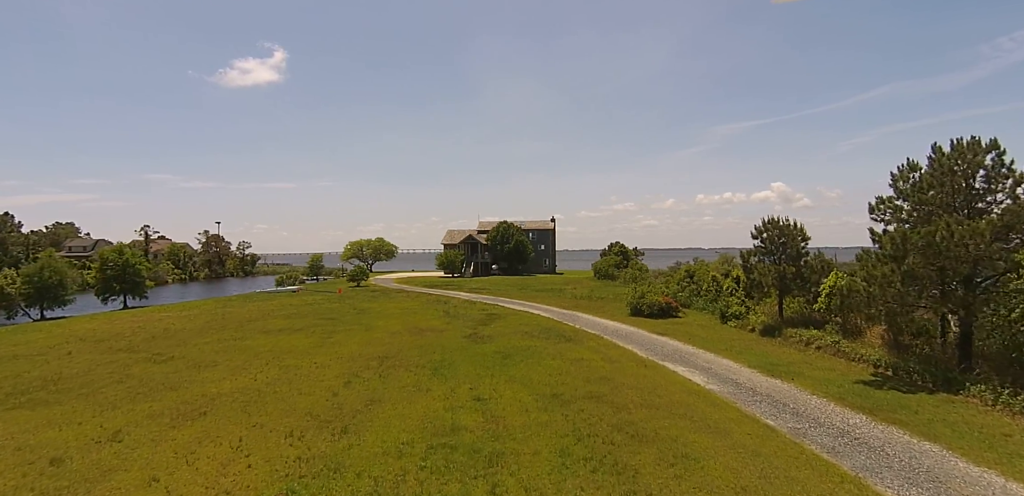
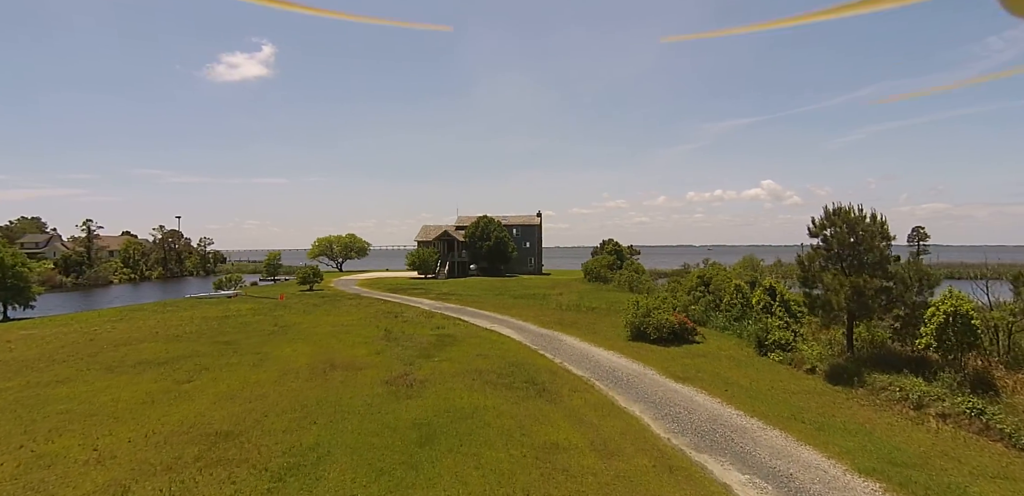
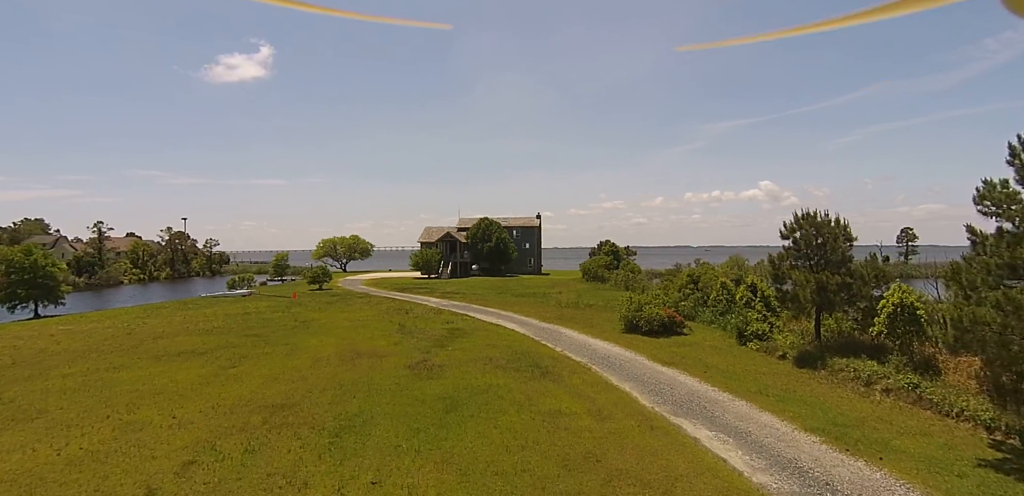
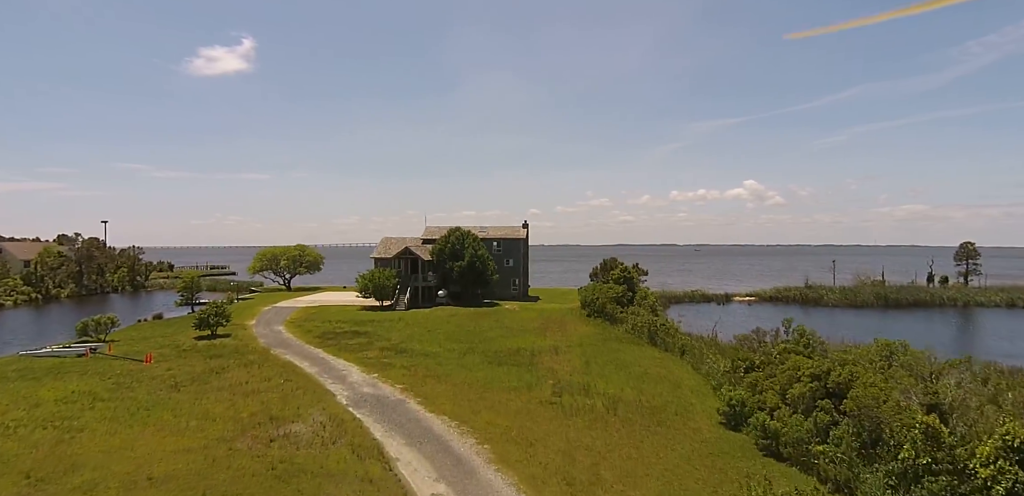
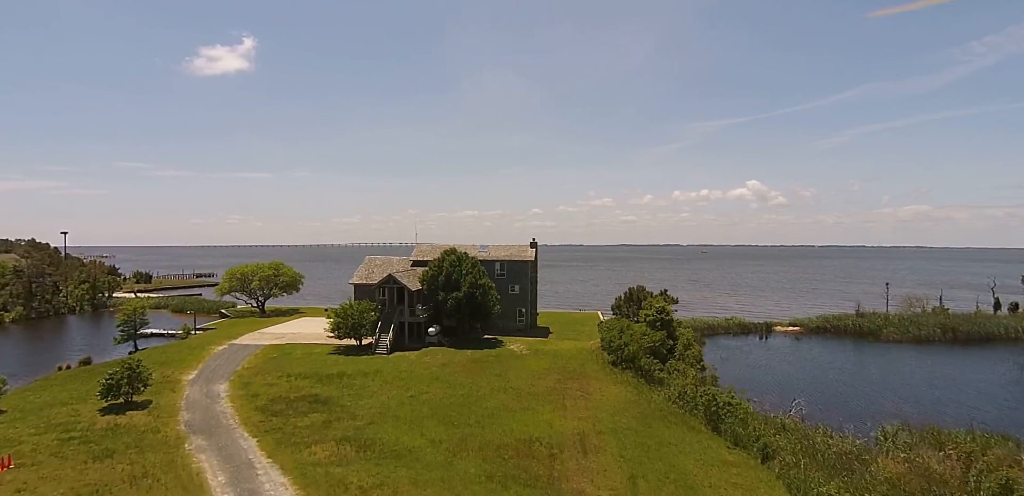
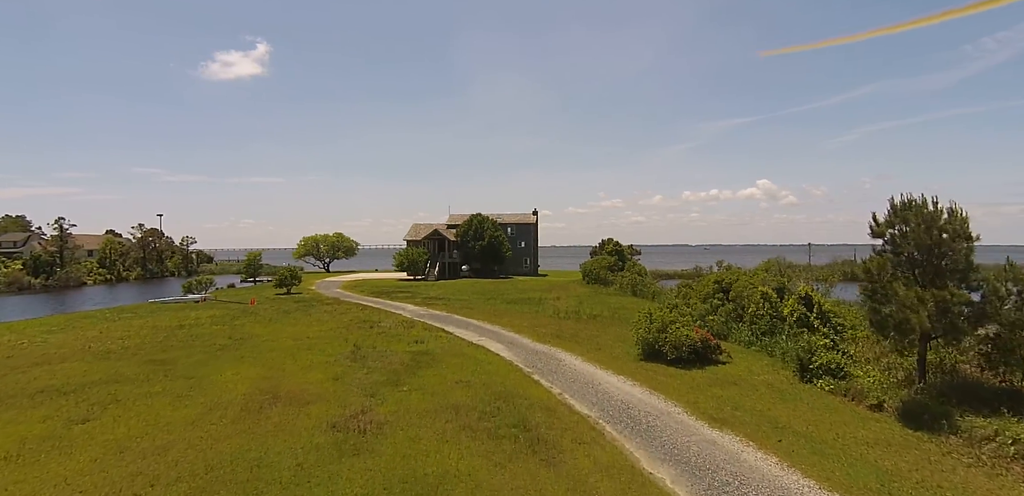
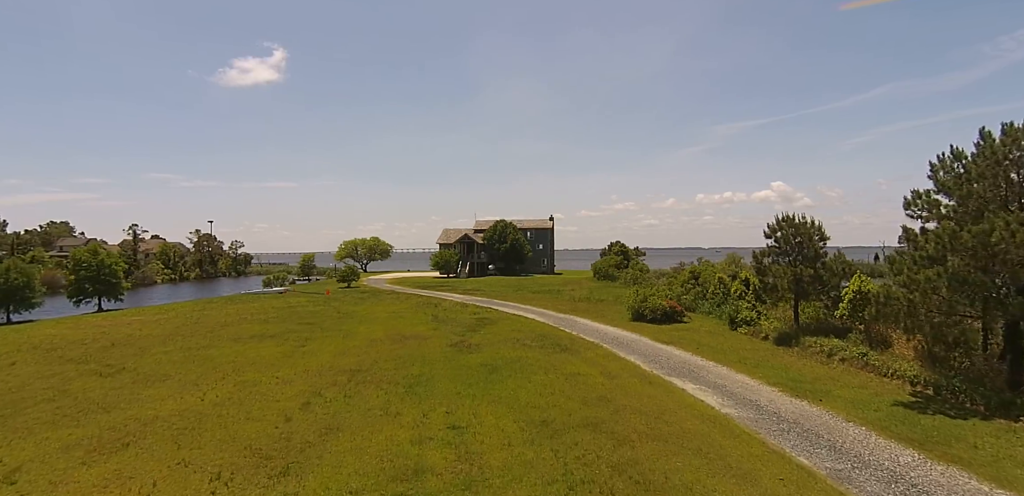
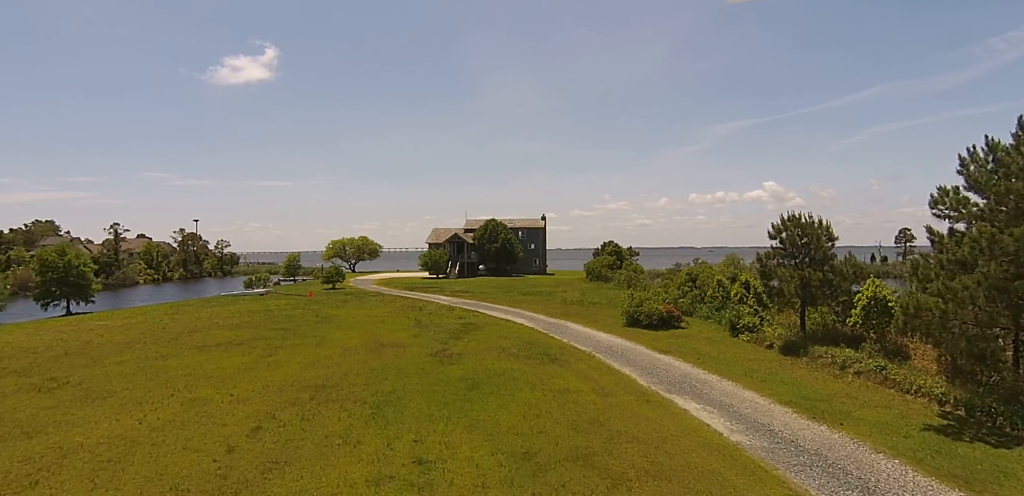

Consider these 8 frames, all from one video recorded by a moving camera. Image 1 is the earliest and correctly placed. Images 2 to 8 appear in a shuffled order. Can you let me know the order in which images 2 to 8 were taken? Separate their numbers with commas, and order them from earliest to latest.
7, 8, 3, 2, 6, 4, 5
